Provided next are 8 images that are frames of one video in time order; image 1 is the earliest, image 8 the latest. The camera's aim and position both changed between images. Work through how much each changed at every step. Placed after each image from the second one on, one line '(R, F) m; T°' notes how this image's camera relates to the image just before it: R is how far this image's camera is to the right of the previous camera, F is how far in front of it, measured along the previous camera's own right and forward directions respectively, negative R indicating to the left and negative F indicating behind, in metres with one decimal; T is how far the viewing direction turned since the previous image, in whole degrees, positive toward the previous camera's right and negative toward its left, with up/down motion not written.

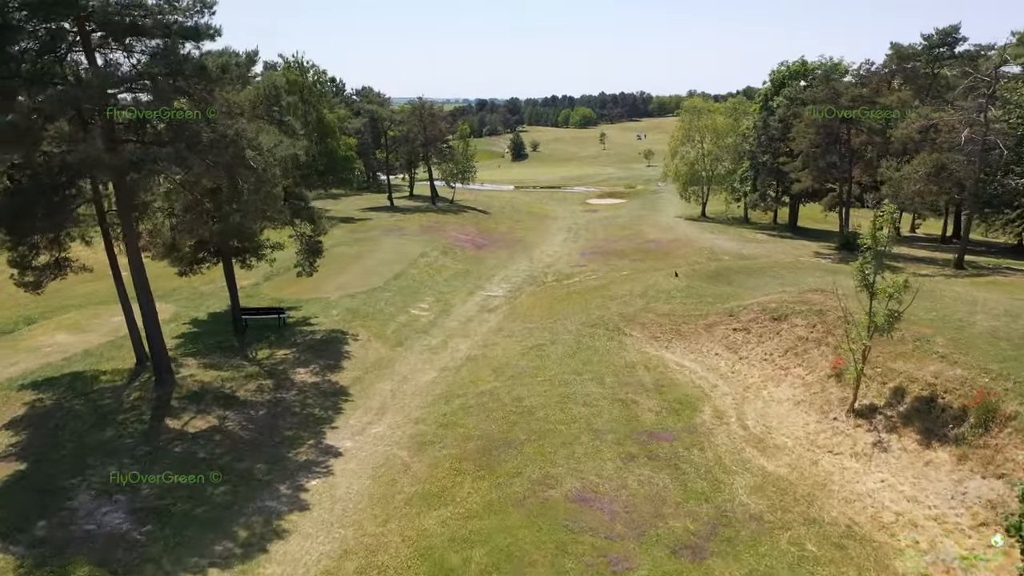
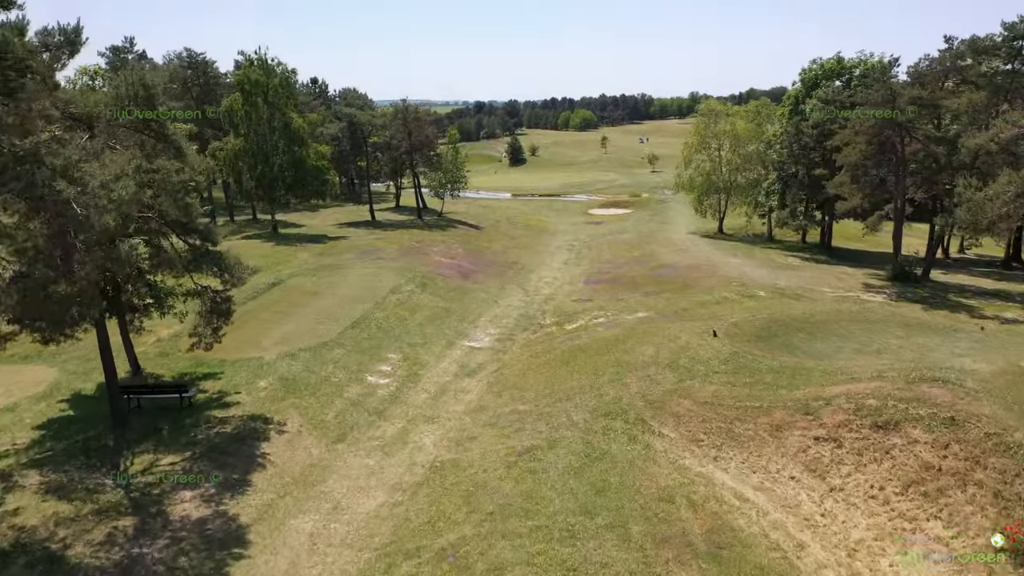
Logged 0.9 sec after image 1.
(+0.6, +7.2) m; 0°
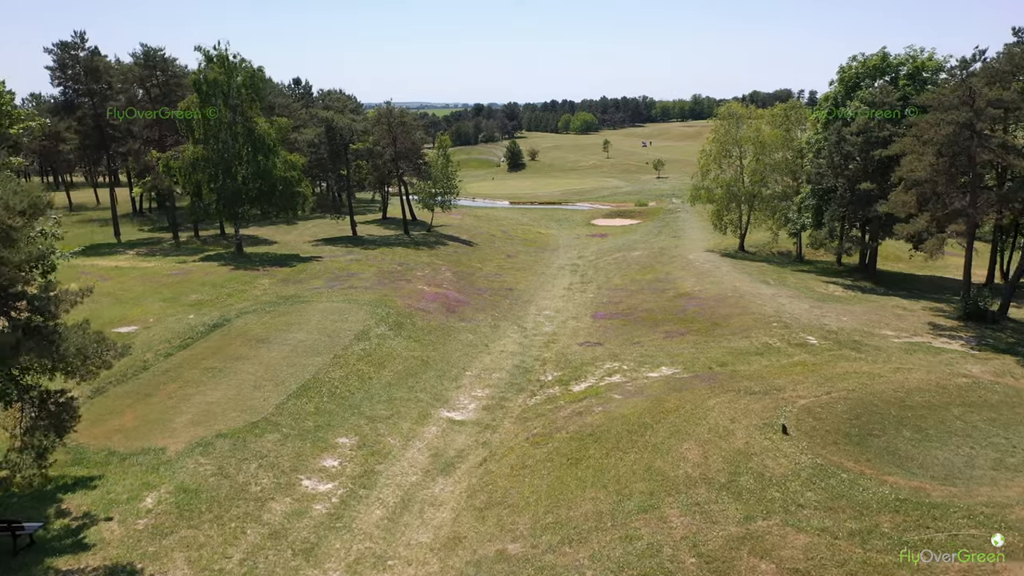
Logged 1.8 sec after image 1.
(+0.3, +6.5) m; 0°
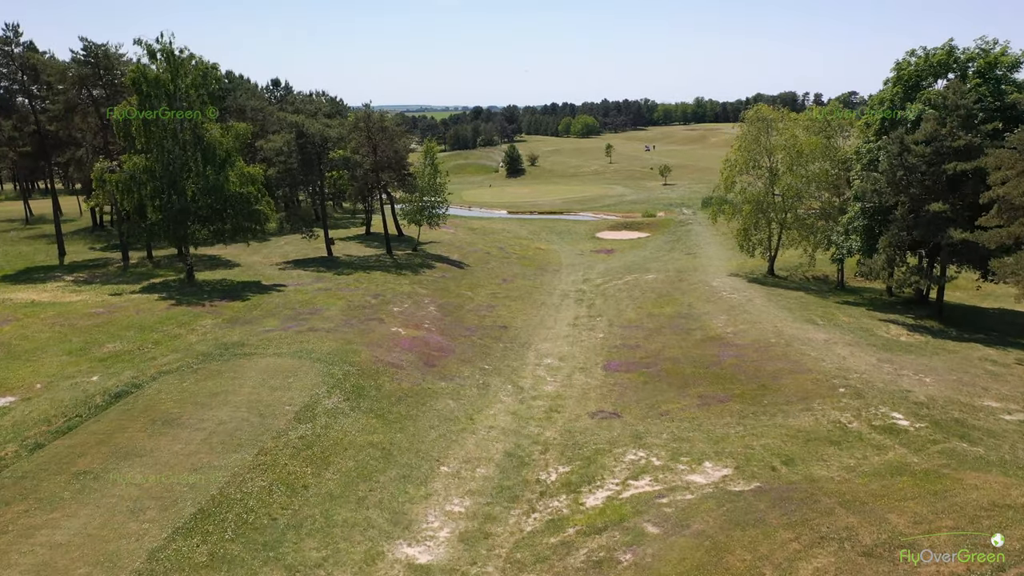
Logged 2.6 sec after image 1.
(+0.3, +7.0) m; 0°
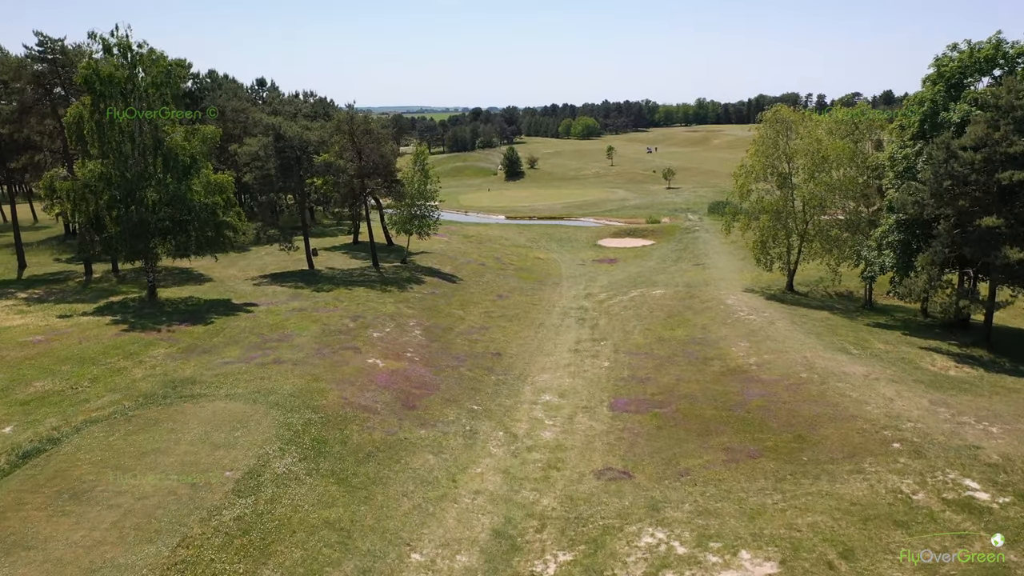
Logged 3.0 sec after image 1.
(+0.3, +4.0) m; 0°
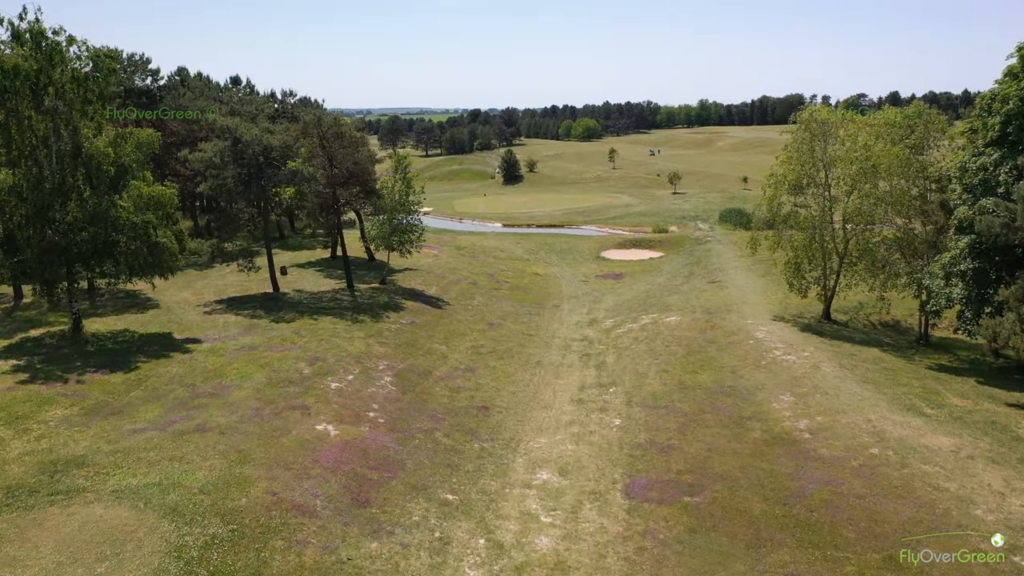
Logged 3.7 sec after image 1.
(+0.5, +6.1) m; 0°
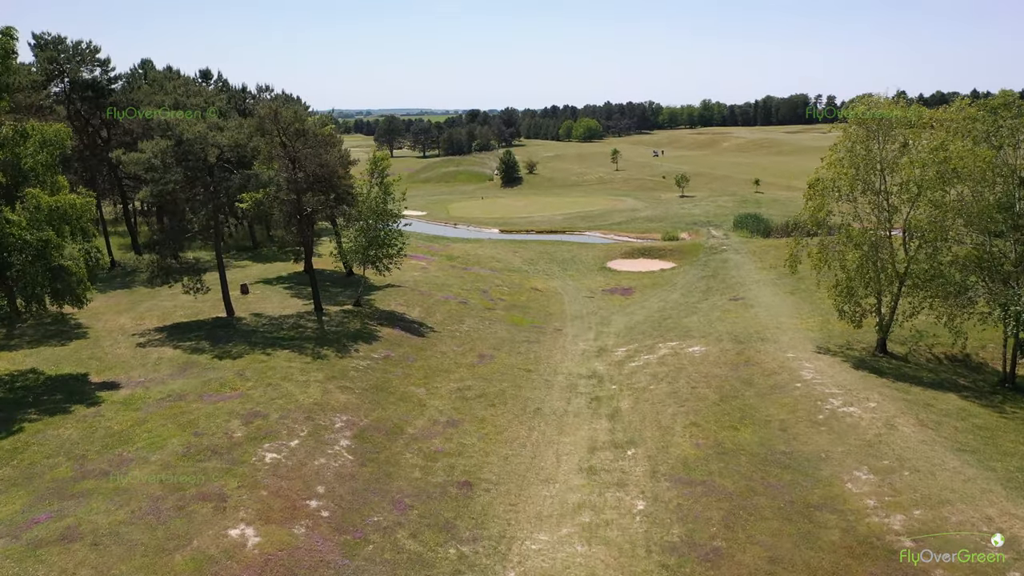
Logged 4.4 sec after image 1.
(+0.3, +6.2) m; 0°
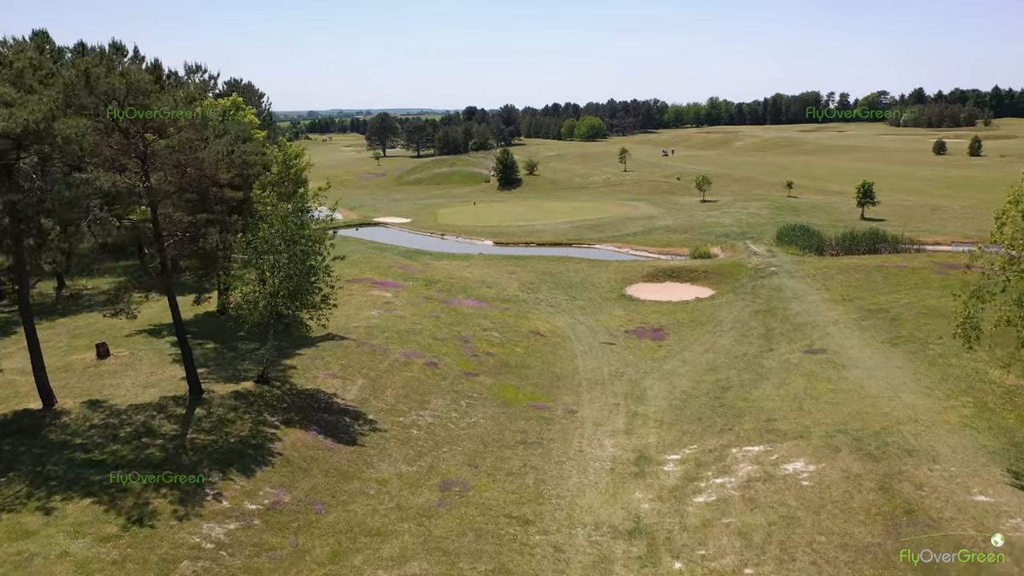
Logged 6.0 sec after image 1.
(+0.5, +13.7) m; 0°
